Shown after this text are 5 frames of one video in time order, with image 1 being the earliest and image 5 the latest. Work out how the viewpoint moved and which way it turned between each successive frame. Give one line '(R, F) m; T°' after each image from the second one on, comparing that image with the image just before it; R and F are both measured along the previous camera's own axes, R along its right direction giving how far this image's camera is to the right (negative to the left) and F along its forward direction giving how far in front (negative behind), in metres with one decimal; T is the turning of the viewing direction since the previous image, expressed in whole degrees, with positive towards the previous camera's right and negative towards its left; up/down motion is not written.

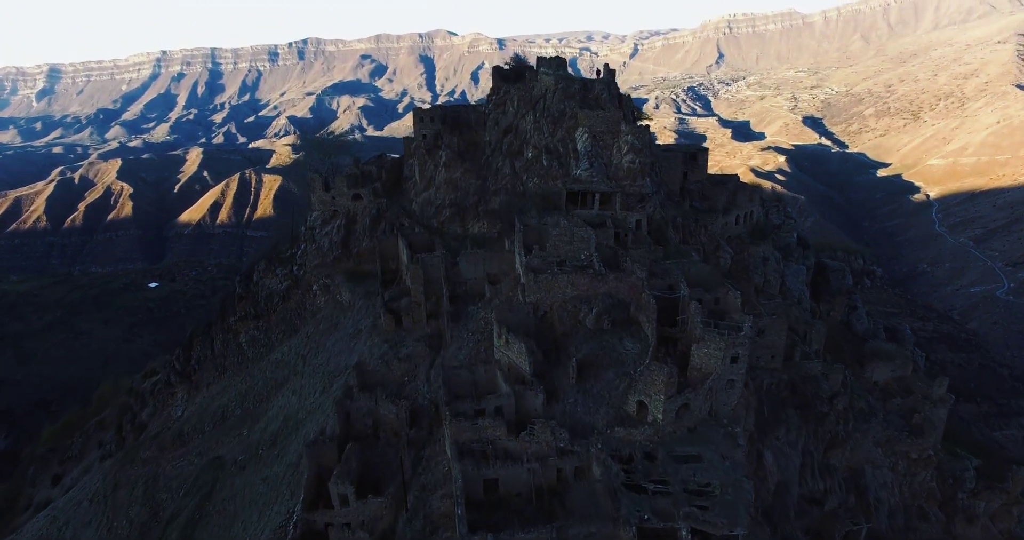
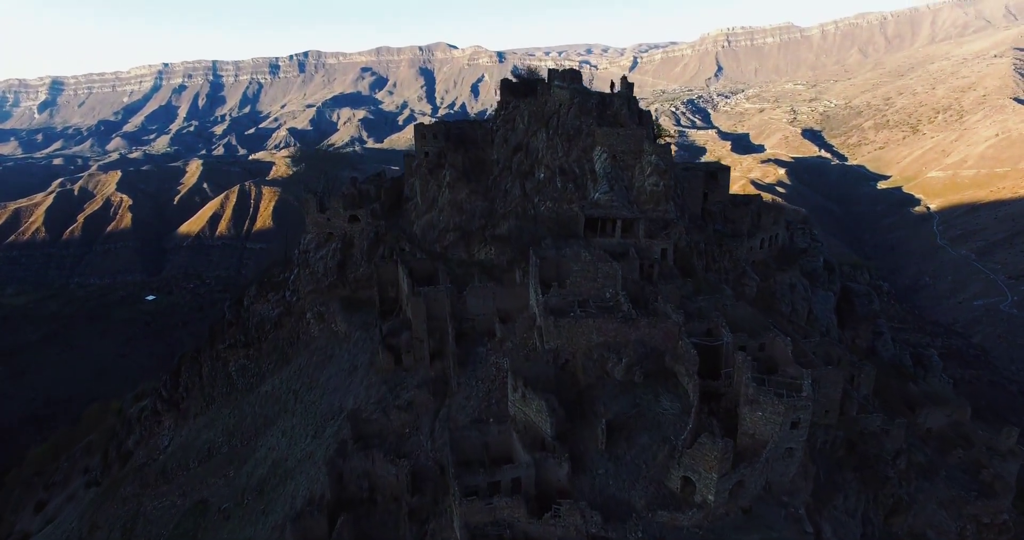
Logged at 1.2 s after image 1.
(-0.7, +3.3) m; 0°
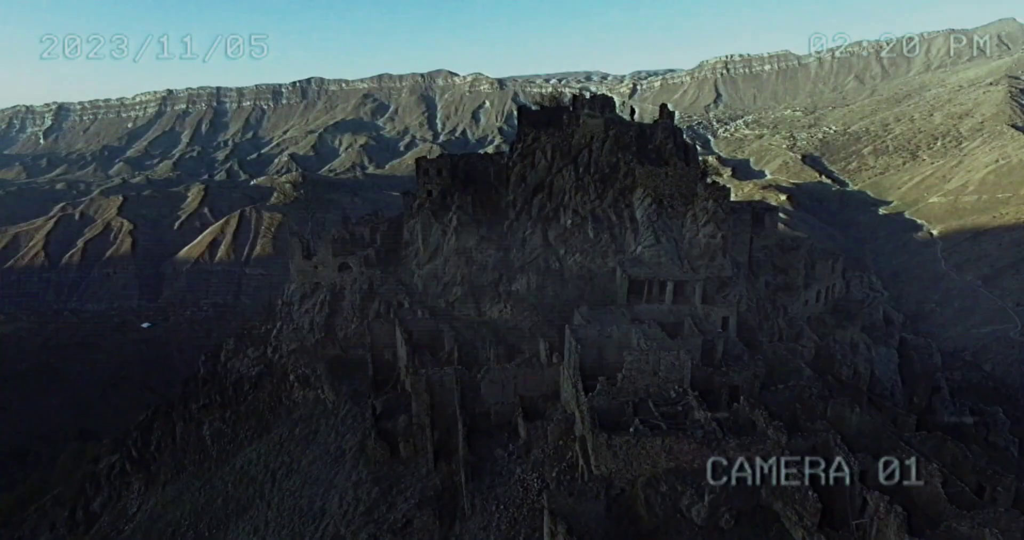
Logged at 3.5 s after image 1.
(-1.1, +6.0) m; 0°
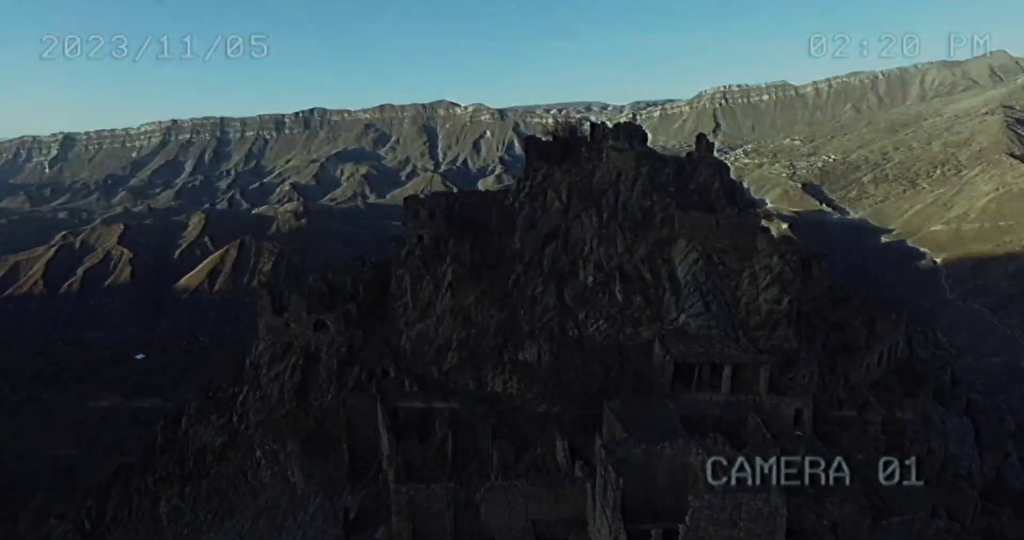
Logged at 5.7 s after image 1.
(-0.3, +5.7) m; 0°
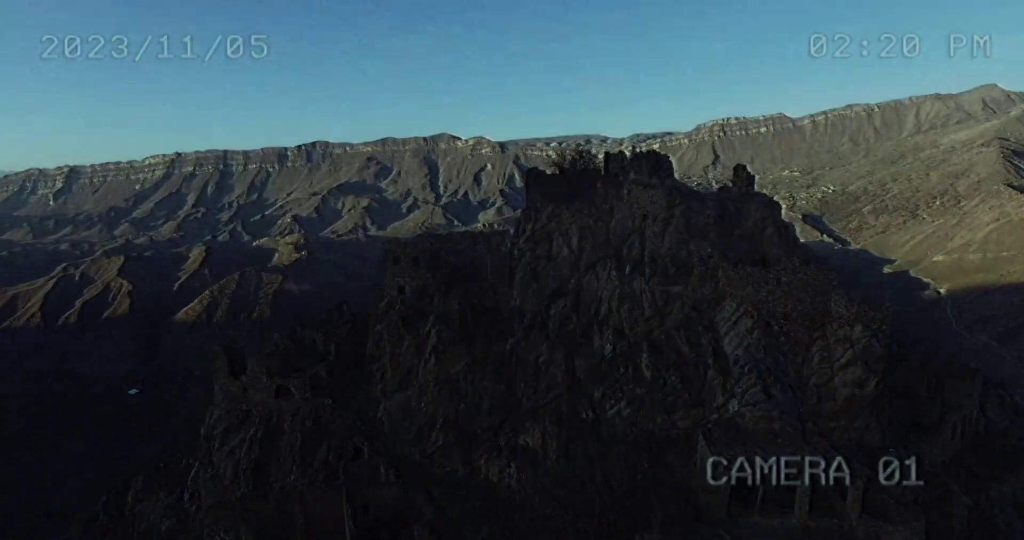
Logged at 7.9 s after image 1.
(+0.1, +4.8) m; 0°
